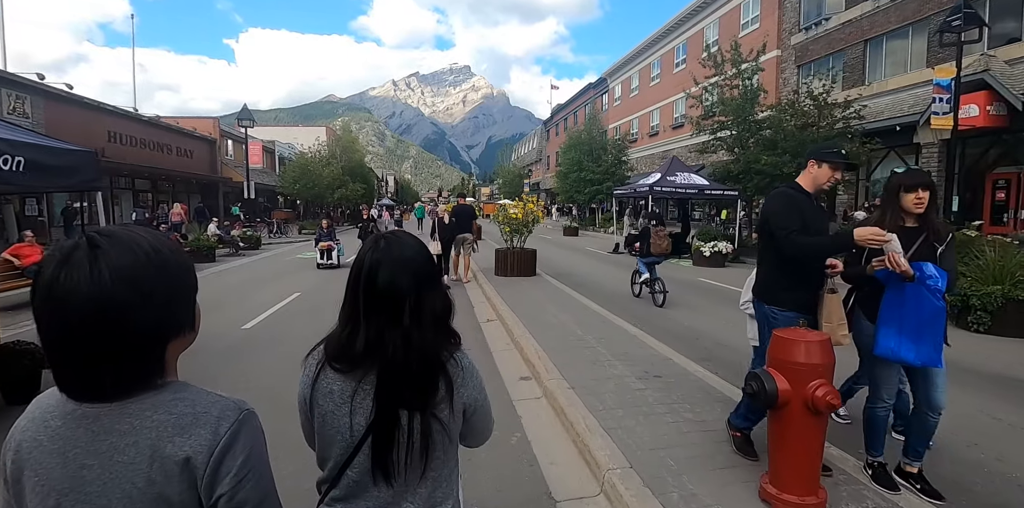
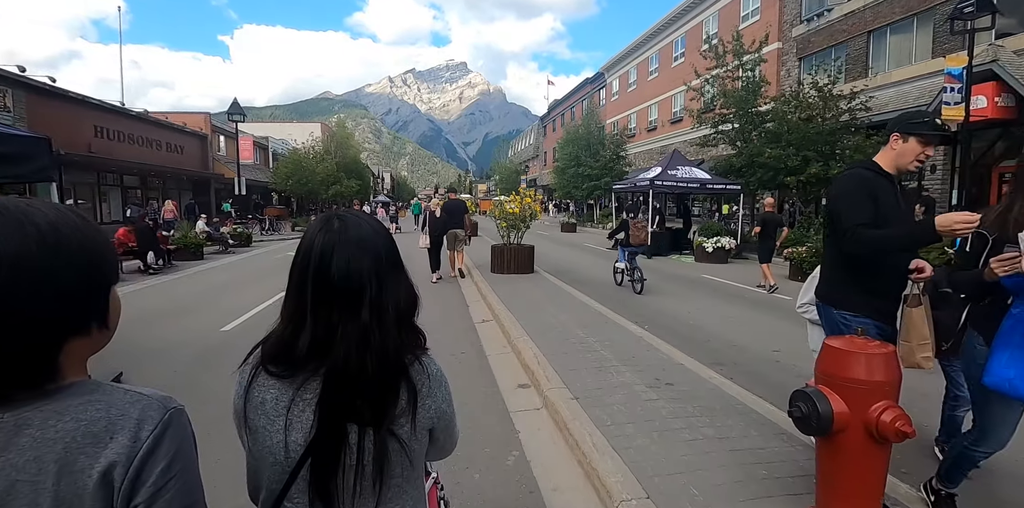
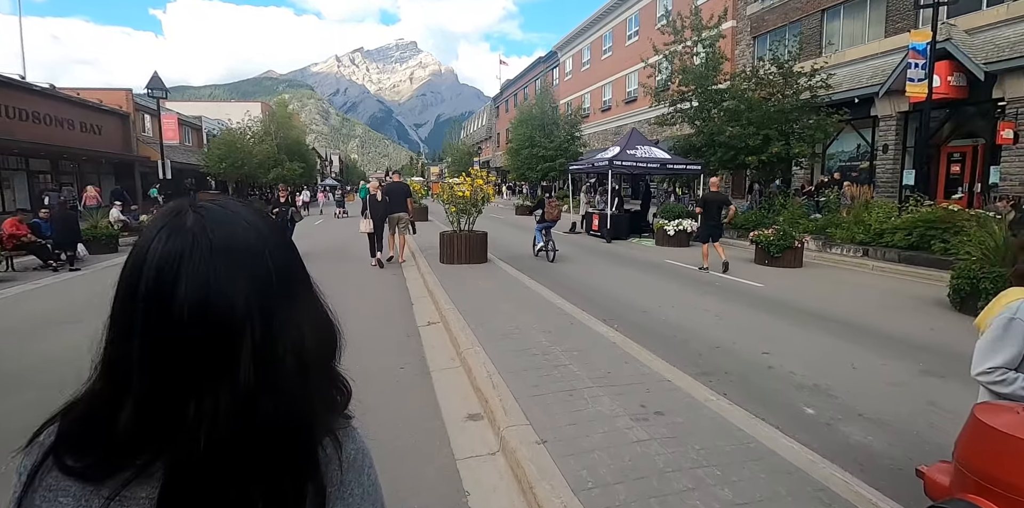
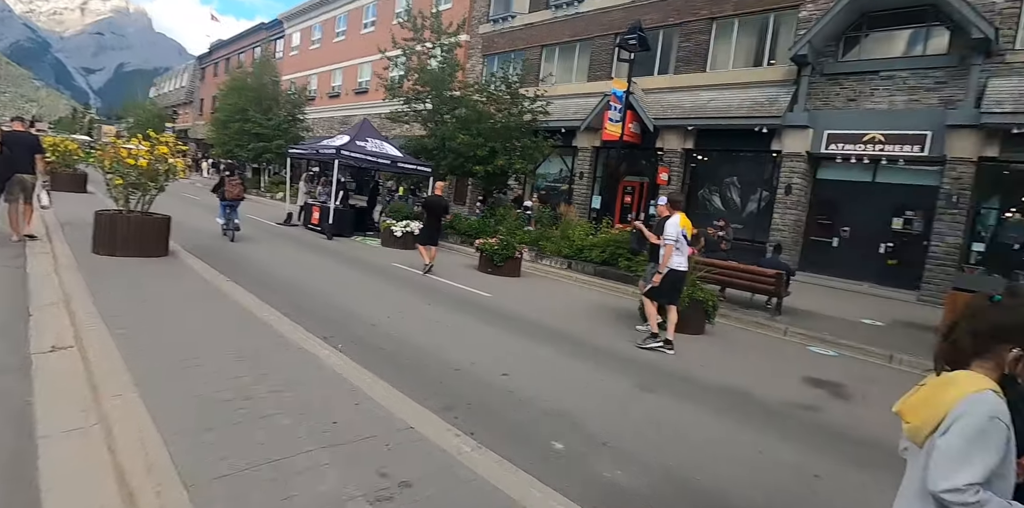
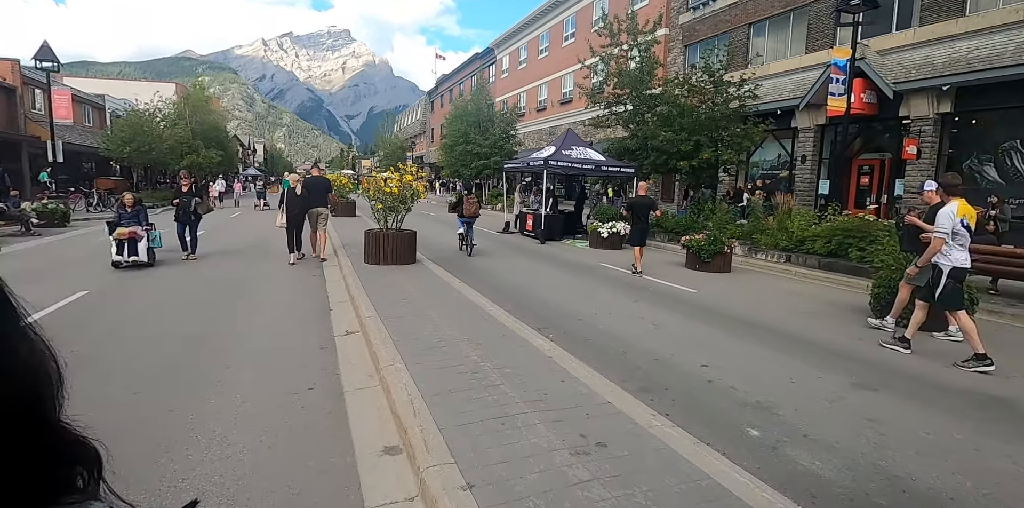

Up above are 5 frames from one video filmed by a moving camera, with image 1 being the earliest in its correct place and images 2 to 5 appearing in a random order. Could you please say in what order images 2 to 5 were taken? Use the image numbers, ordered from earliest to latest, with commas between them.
2, 3, 5, 4
